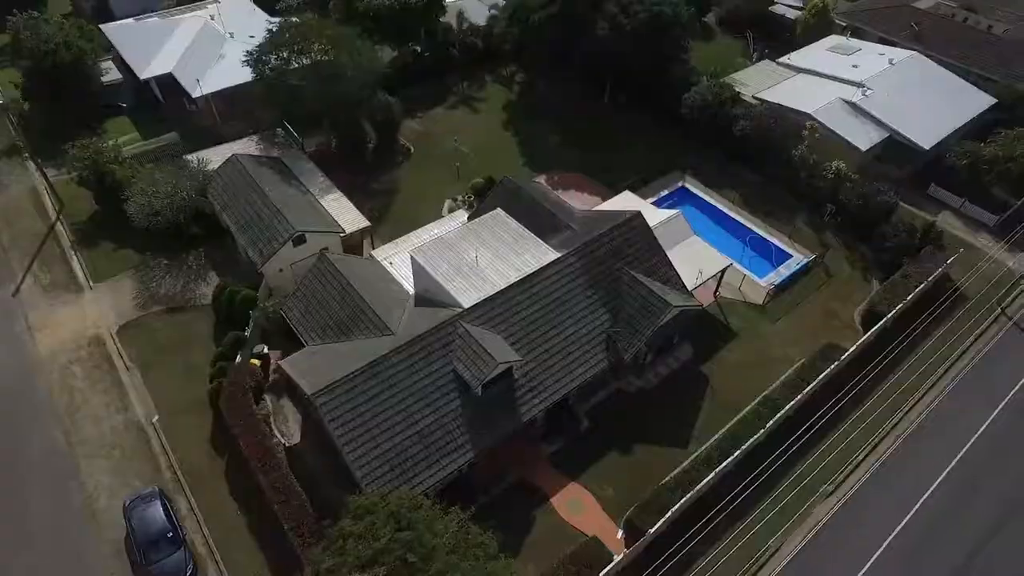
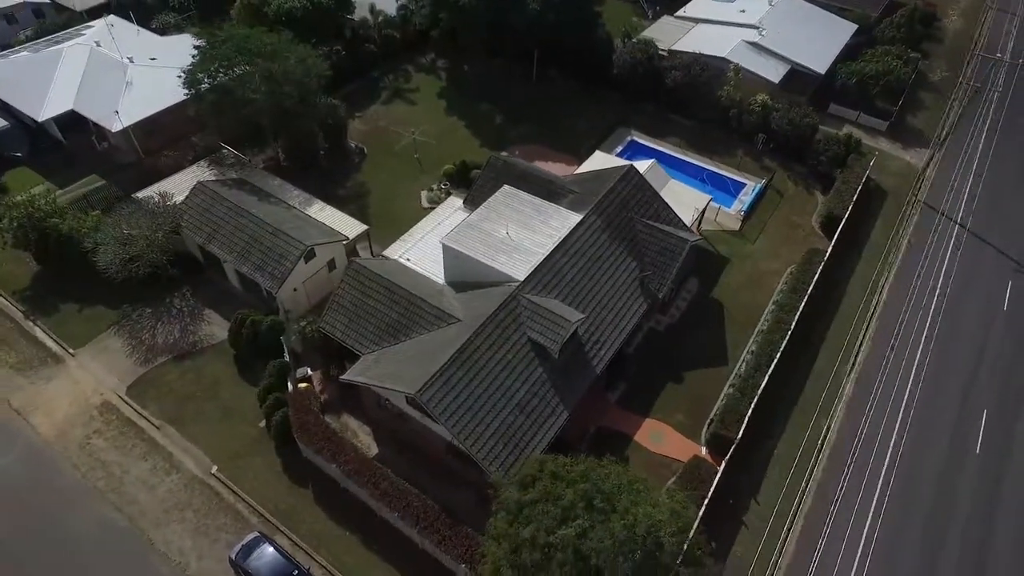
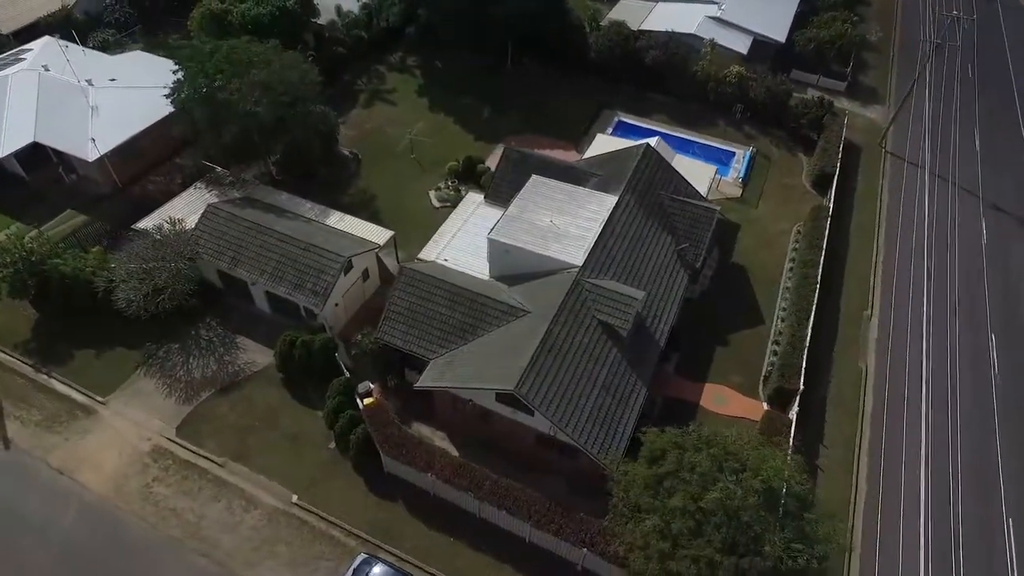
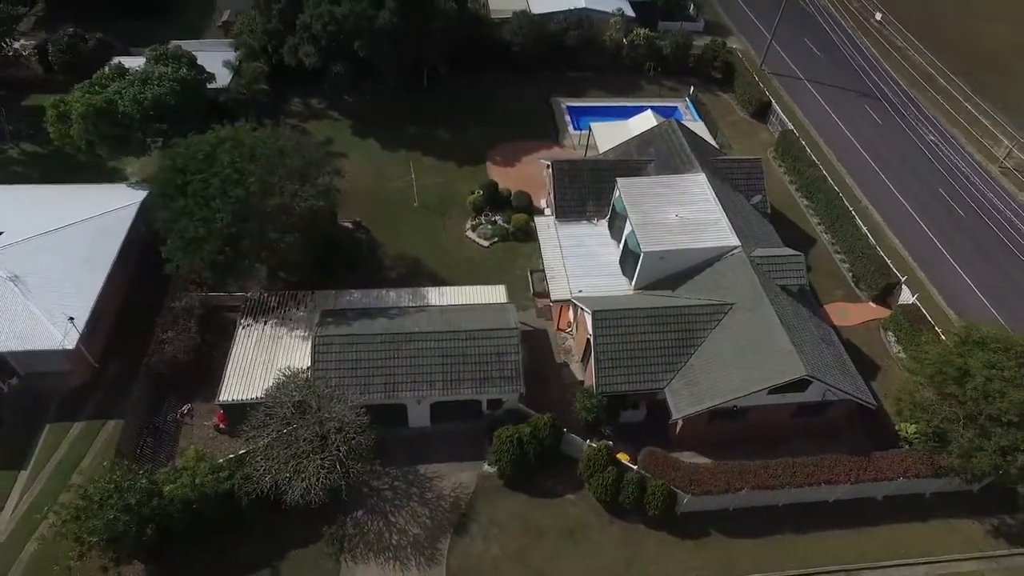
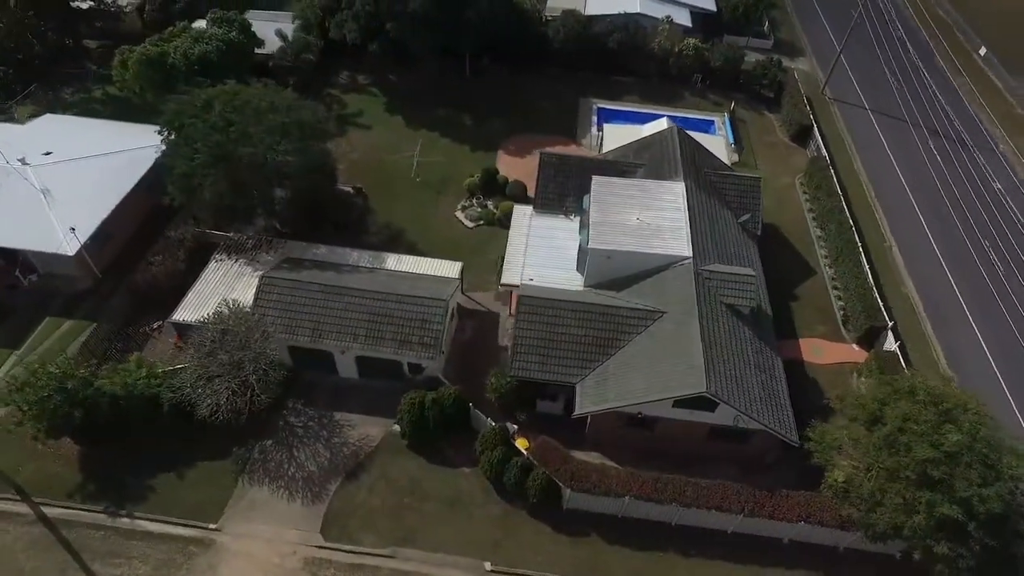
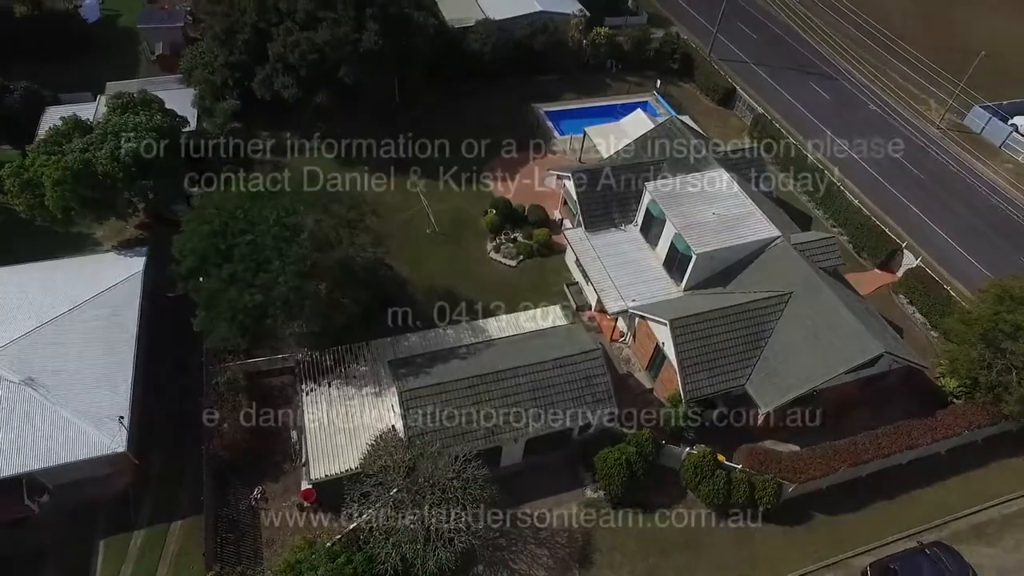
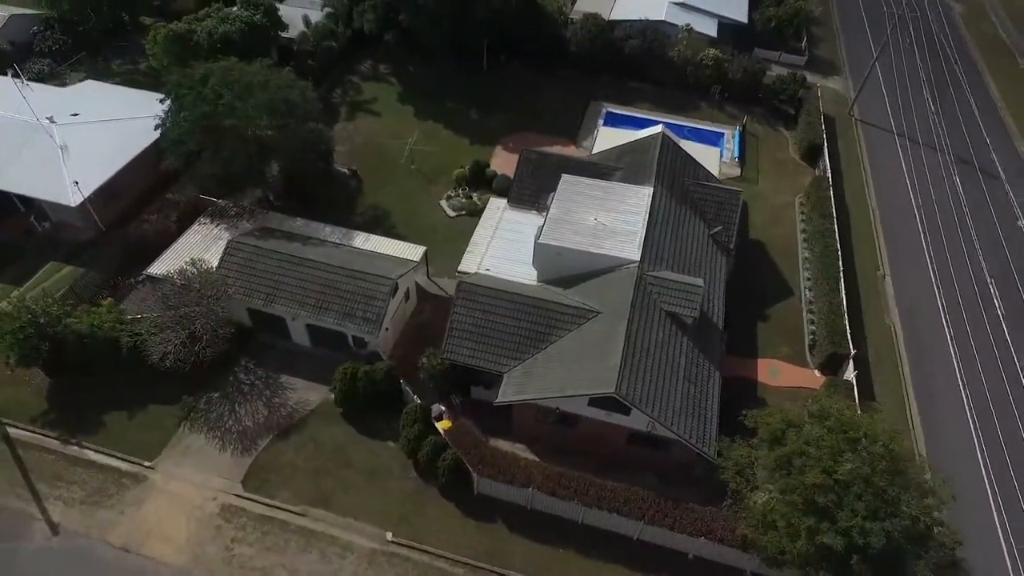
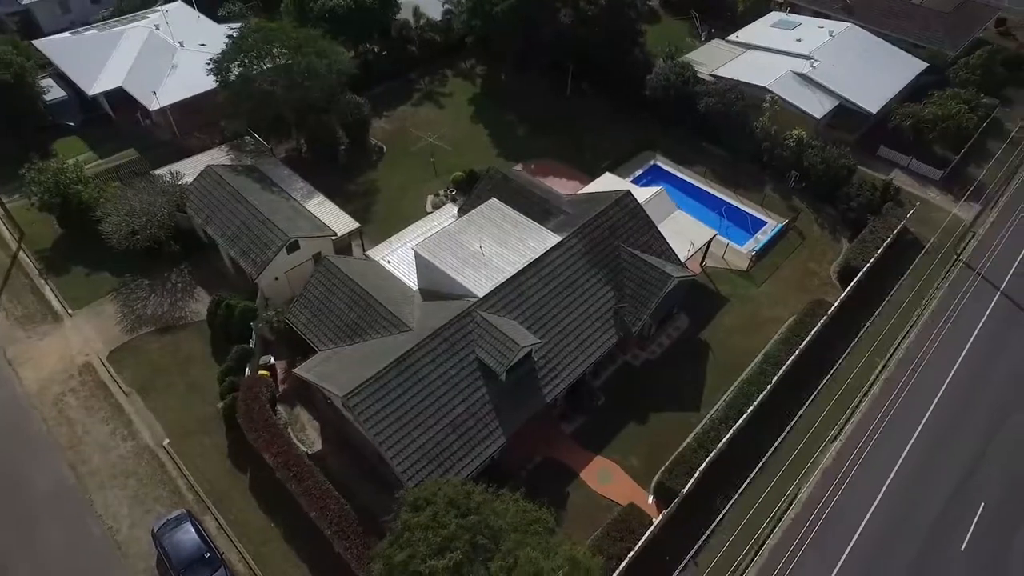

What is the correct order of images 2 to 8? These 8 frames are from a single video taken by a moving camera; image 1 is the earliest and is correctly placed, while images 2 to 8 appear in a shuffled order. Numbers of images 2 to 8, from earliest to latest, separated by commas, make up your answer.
8, 2, 3, 7, 5, 4, 6
